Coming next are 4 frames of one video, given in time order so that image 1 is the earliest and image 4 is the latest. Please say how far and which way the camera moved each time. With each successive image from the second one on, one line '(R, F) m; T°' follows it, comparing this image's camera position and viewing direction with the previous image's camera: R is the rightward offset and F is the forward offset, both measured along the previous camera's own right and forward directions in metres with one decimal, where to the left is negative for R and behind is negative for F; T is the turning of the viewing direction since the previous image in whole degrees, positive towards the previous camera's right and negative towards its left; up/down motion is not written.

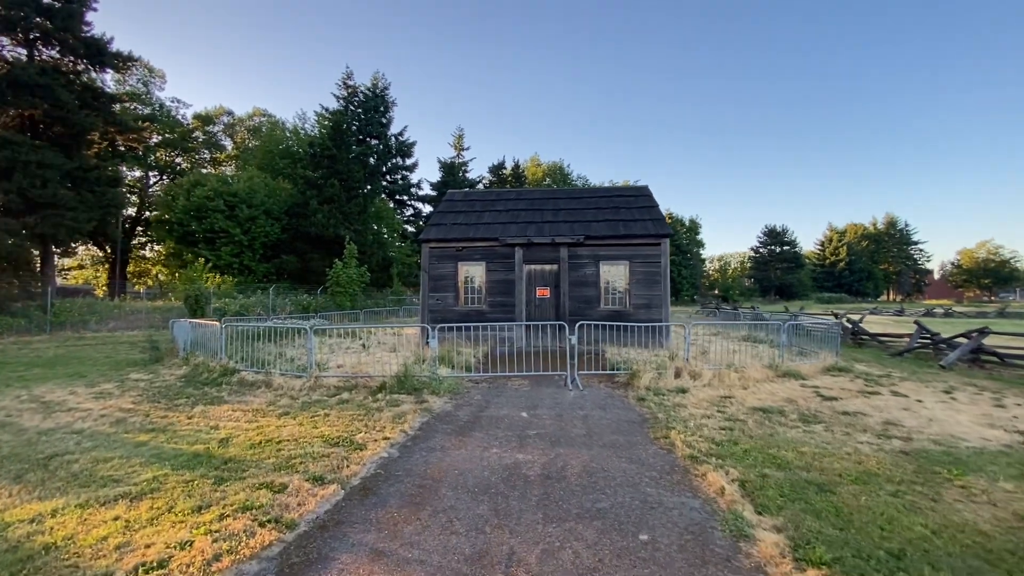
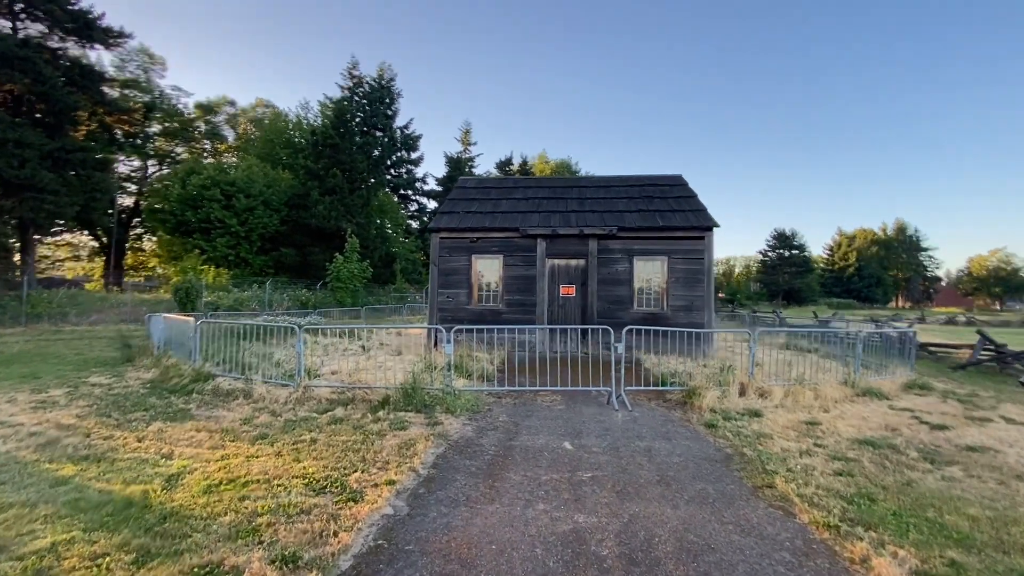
(-0.4, +1.5) m; 0°
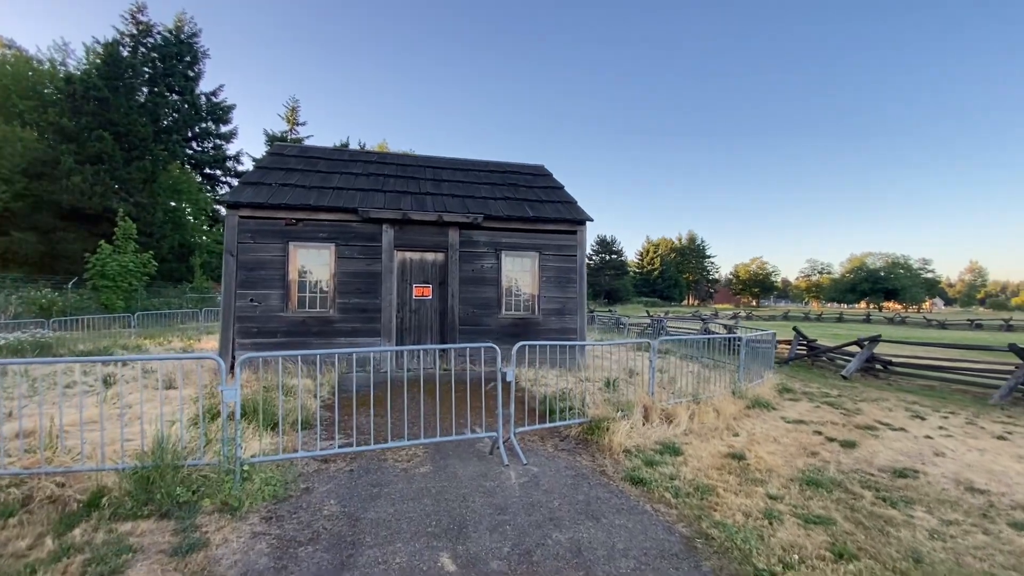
(0.0, +2.2) m; +19°
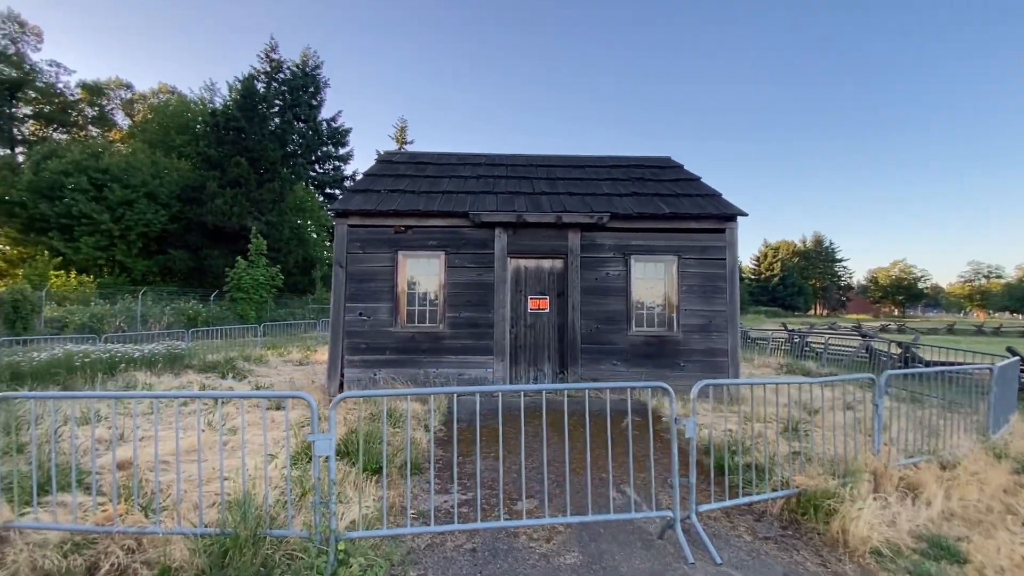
(-0.5, +1.2) m; -12°
